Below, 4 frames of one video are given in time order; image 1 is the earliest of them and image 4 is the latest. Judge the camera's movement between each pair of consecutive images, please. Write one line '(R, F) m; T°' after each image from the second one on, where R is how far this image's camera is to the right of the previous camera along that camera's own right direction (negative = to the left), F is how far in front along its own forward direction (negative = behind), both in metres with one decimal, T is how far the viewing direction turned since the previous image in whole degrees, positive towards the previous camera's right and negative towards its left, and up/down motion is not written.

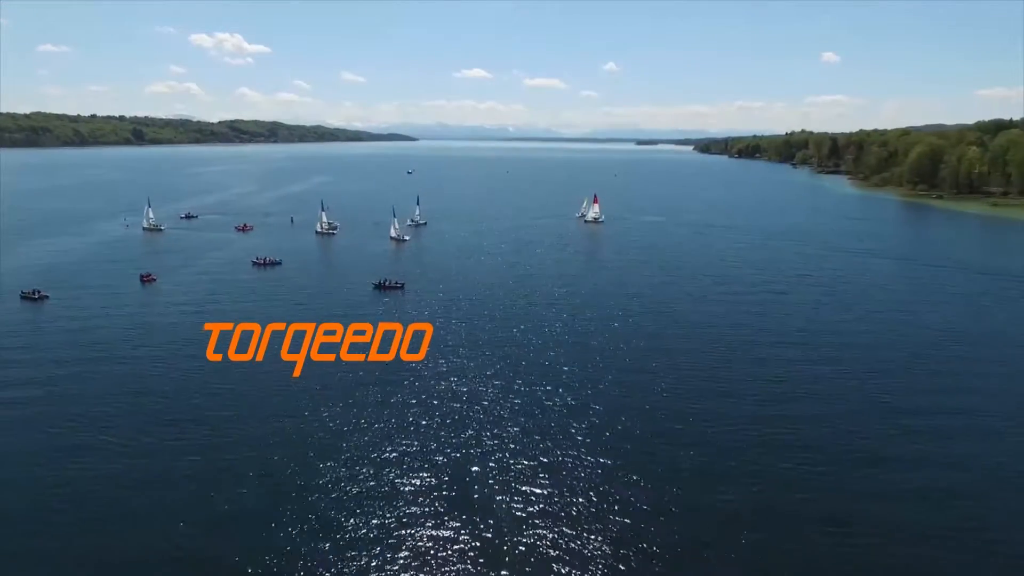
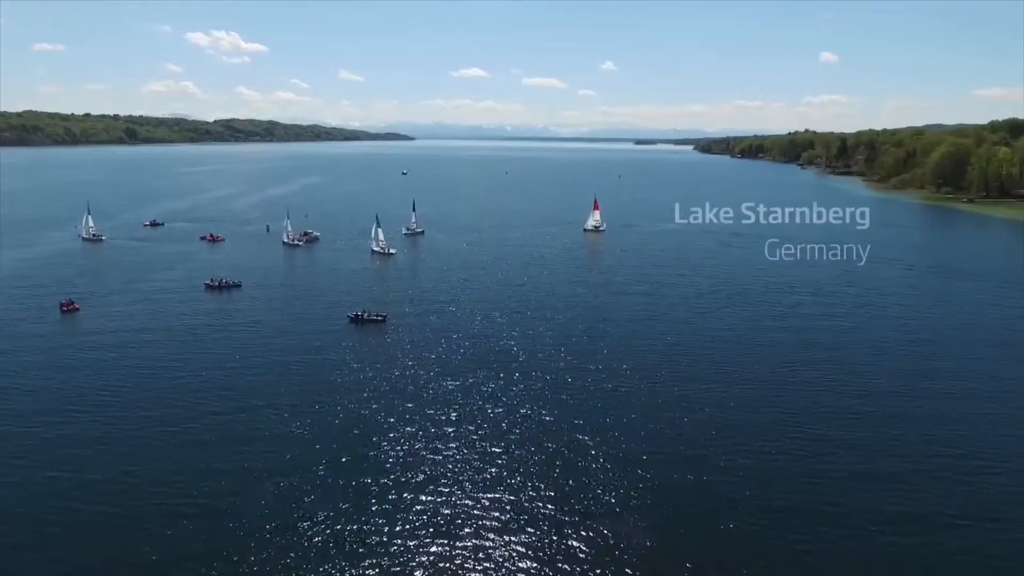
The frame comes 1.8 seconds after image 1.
(-0.3, +6.7) m; 0°
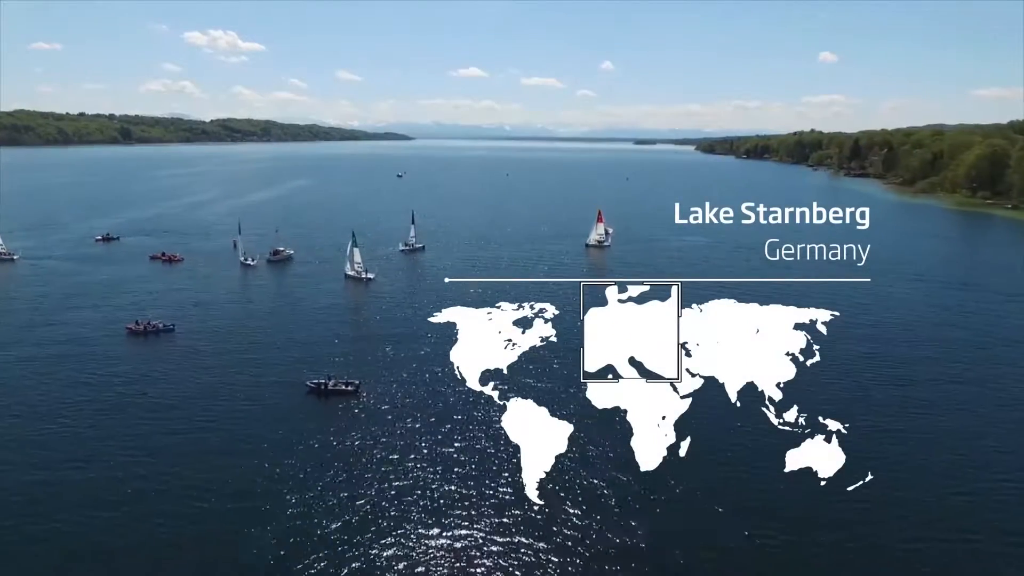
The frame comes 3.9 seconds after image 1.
(-0.5, +7.9) m; 0°
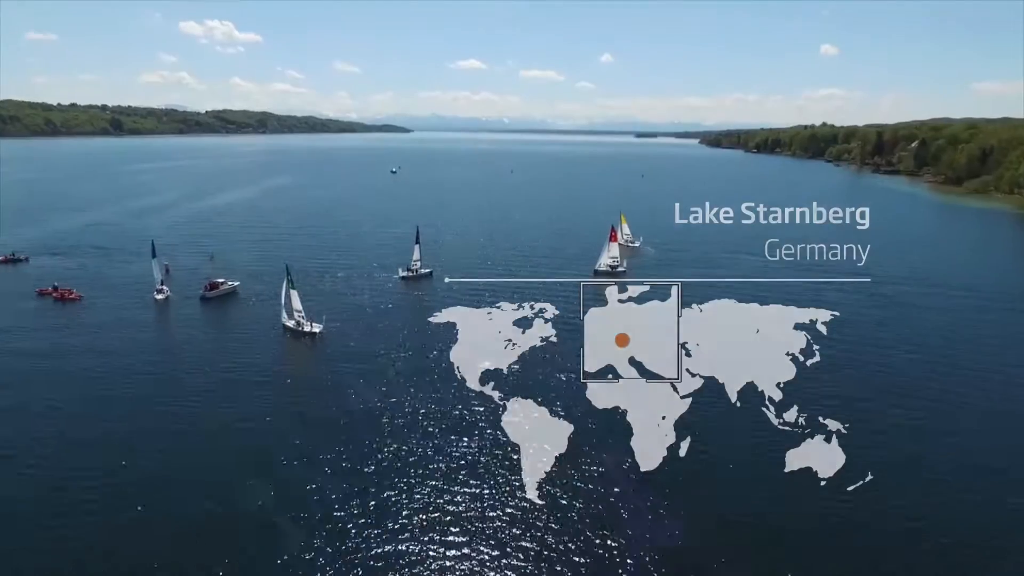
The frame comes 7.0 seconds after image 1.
(-0.8, +11.6) m; 0°
